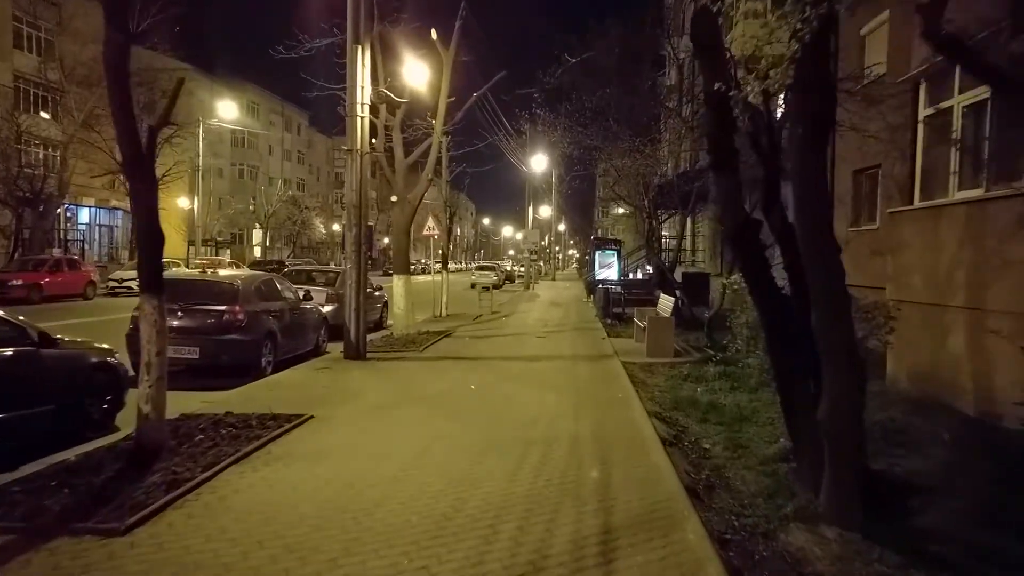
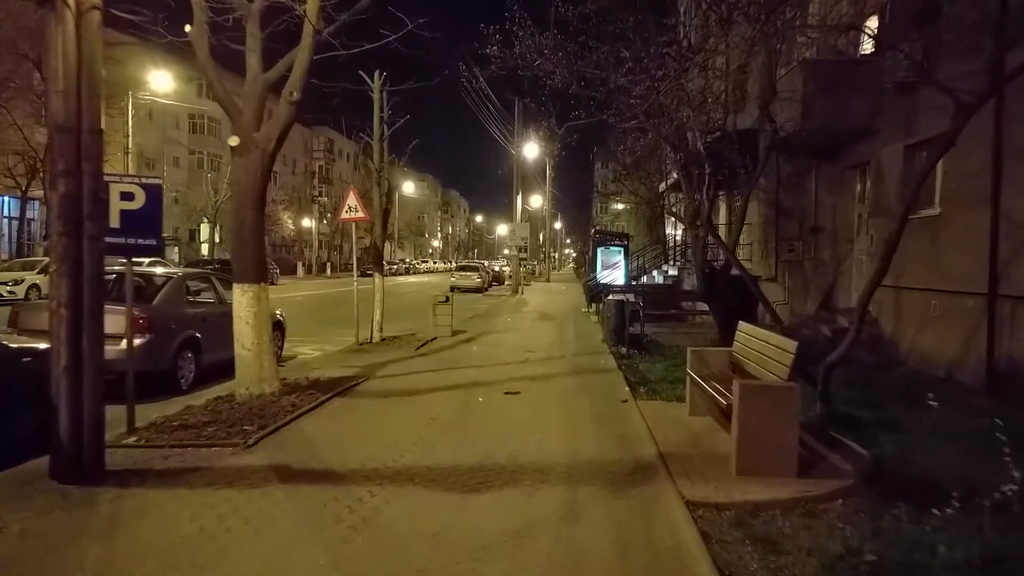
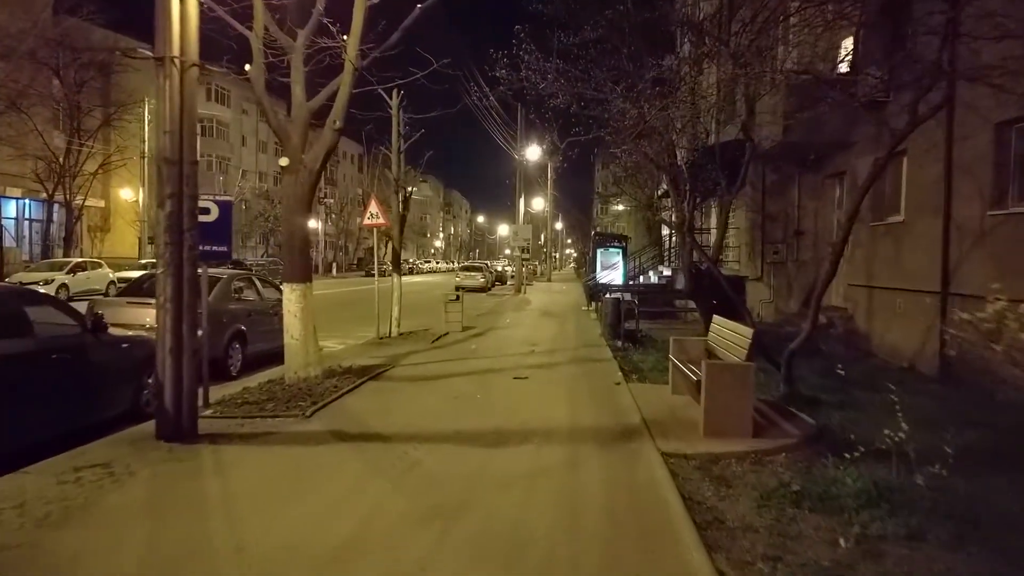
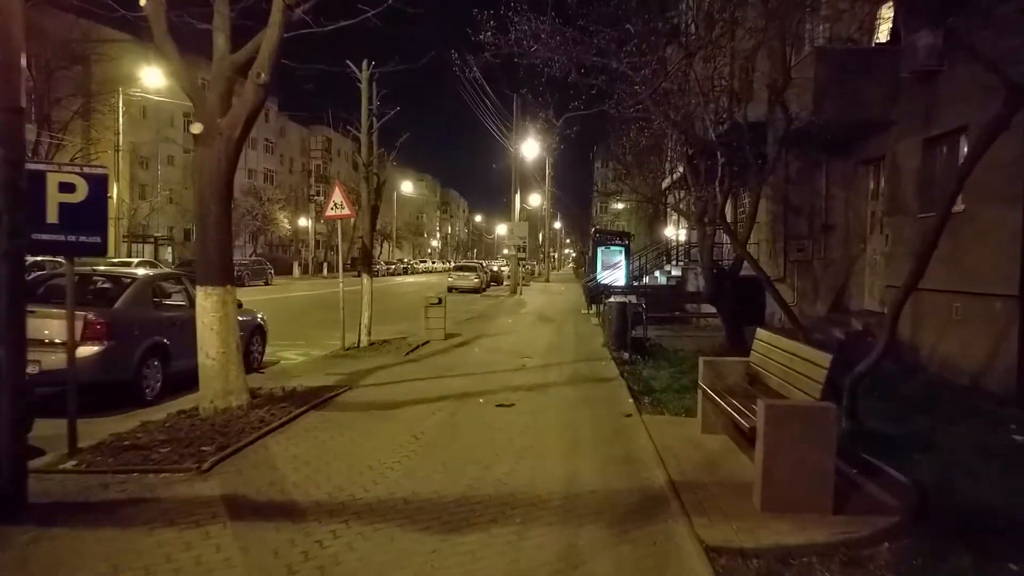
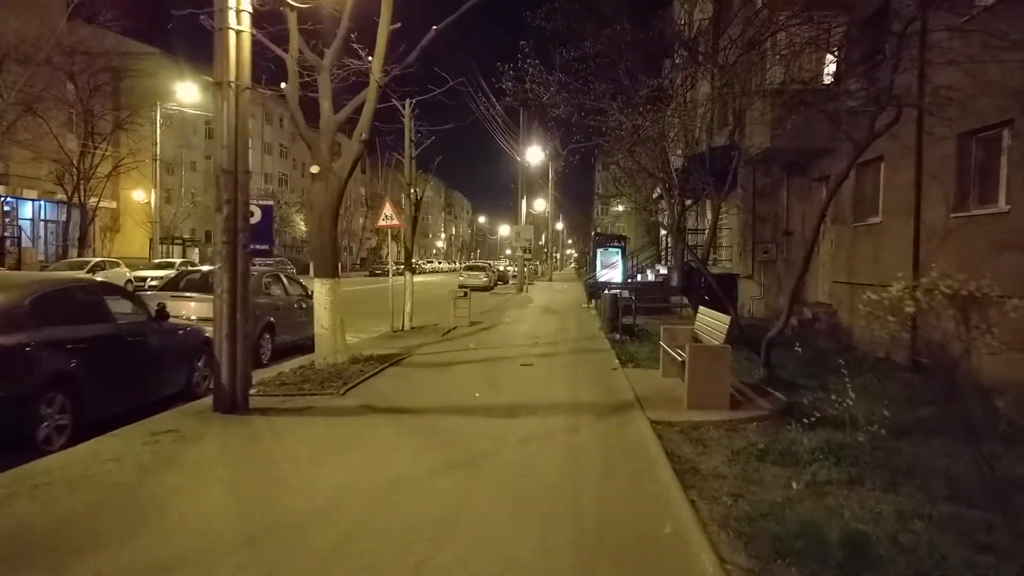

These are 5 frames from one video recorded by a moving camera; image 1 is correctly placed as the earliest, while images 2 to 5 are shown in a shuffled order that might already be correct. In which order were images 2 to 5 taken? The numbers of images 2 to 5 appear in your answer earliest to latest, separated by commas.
5, 3, 2, 4
